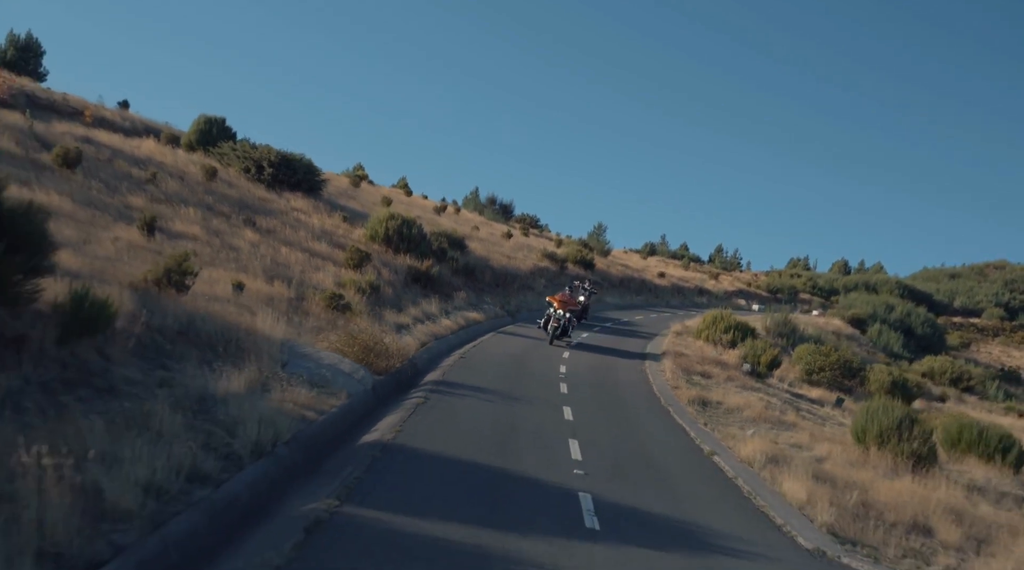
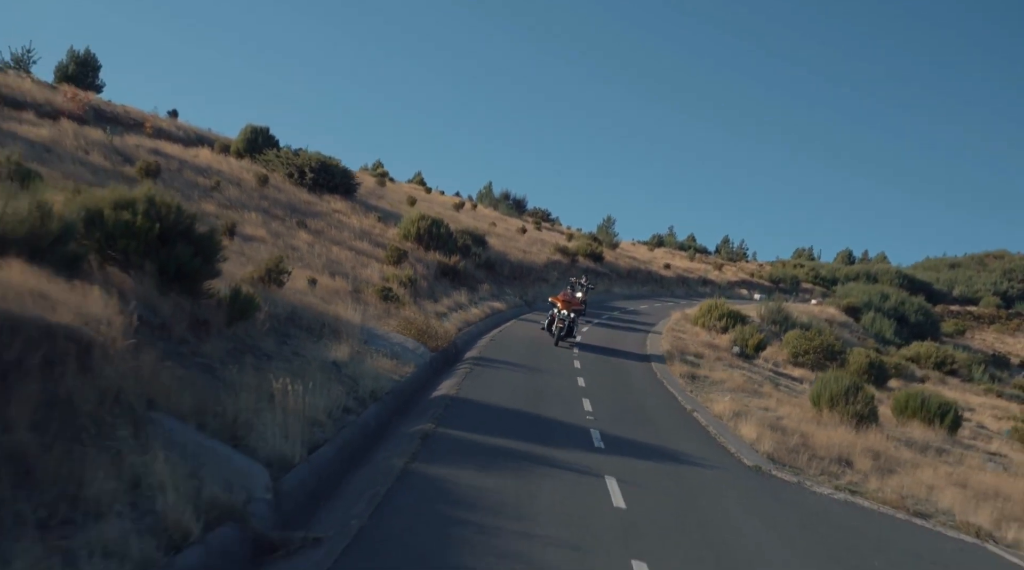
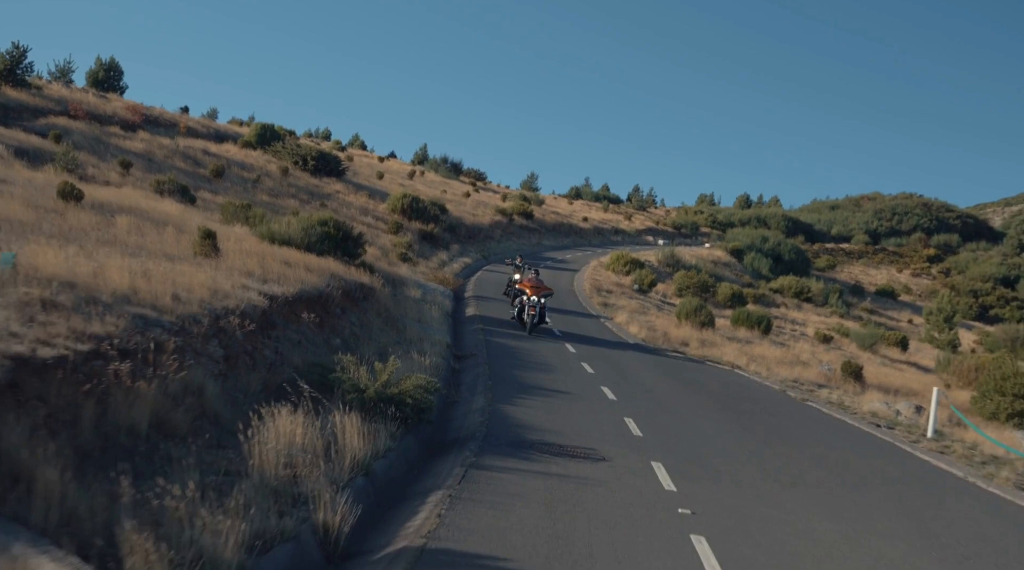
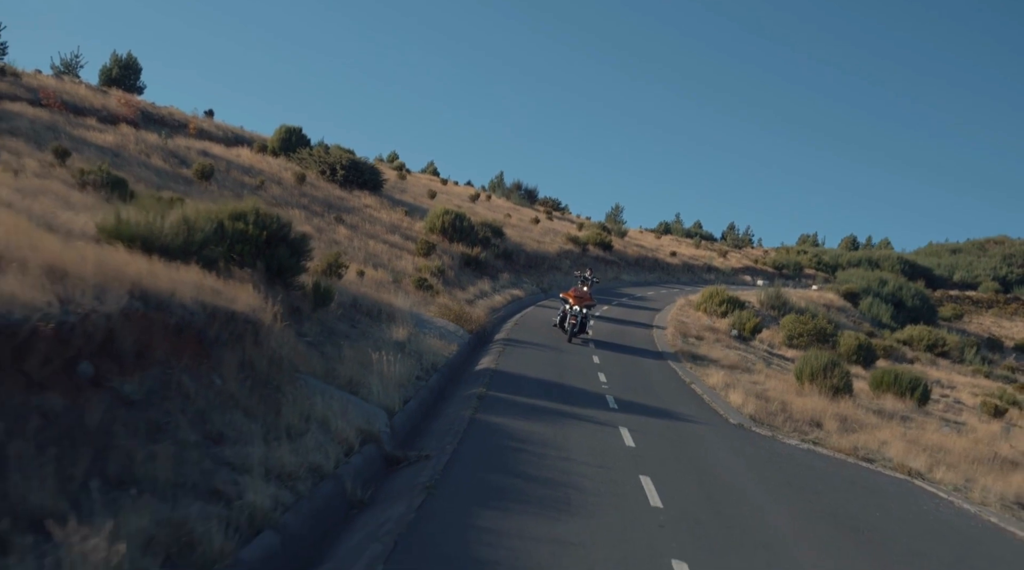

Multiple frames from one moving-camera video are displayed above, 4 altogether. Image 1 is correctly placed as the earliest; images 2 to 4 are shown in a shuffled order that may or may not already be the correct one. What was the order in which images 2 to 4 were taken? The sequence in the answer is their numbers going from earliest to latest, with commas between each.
2, 4, 3
